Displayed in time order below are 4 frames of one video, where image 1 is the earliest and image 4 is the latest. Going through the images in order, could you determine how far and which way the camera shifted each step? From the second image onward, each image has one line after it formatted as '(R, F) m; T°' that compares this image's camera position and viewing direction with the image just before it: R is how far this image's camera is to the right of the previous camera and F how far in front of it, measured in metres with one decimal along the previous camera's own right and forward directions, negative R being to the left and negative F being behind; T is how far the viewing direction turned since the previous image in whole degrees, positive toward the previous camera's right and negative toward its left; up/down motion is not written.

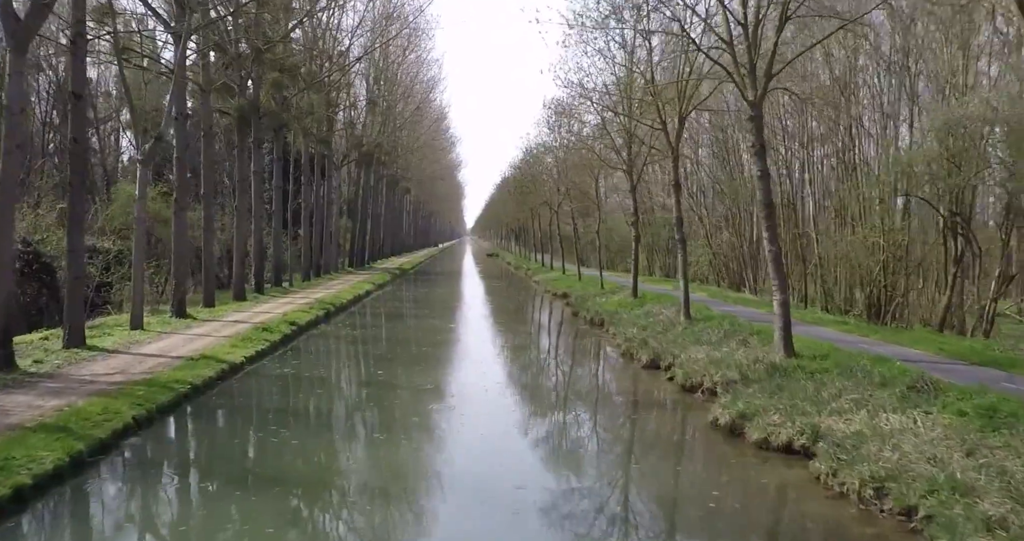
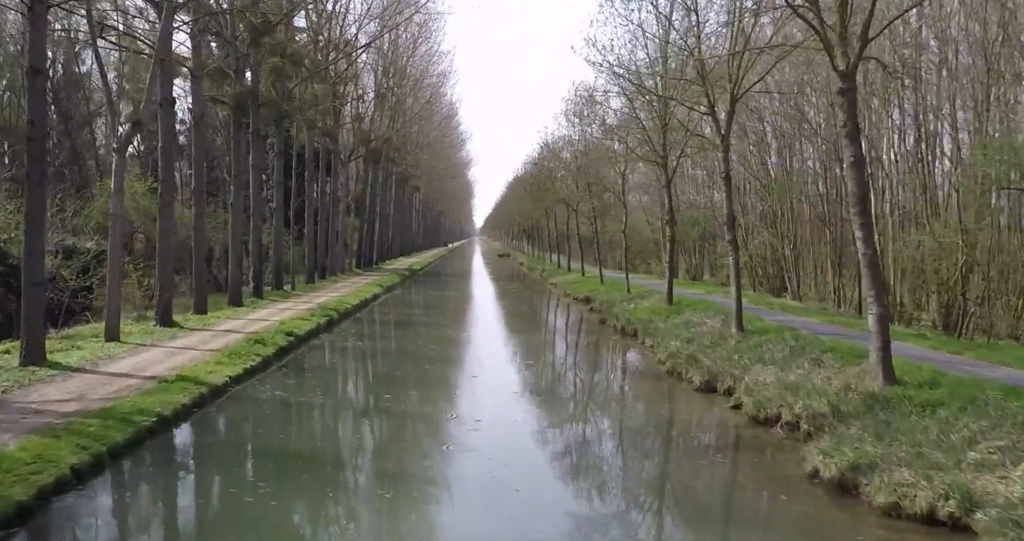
(-0.3, +1.8) m; -1°
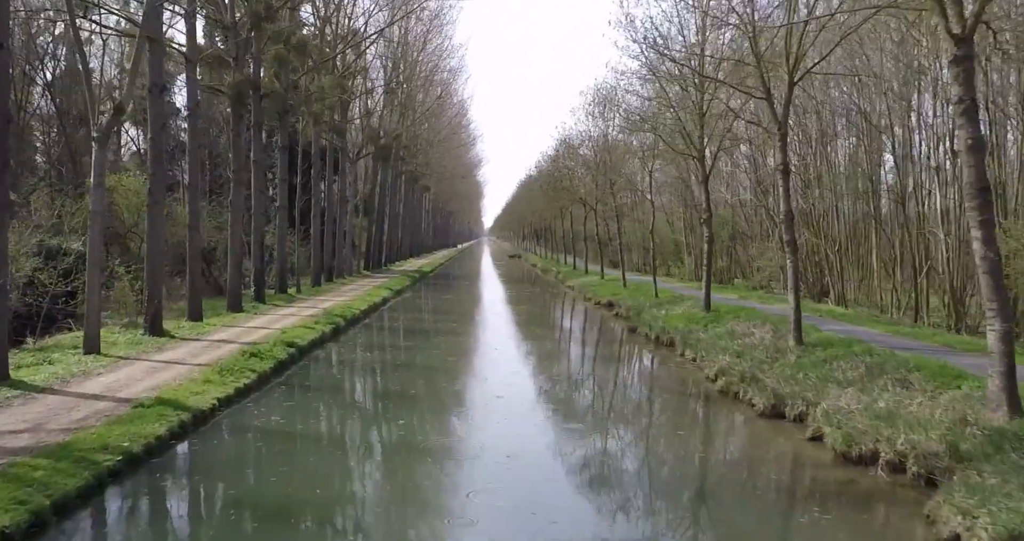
(-0.3, +1.5) m; -1°
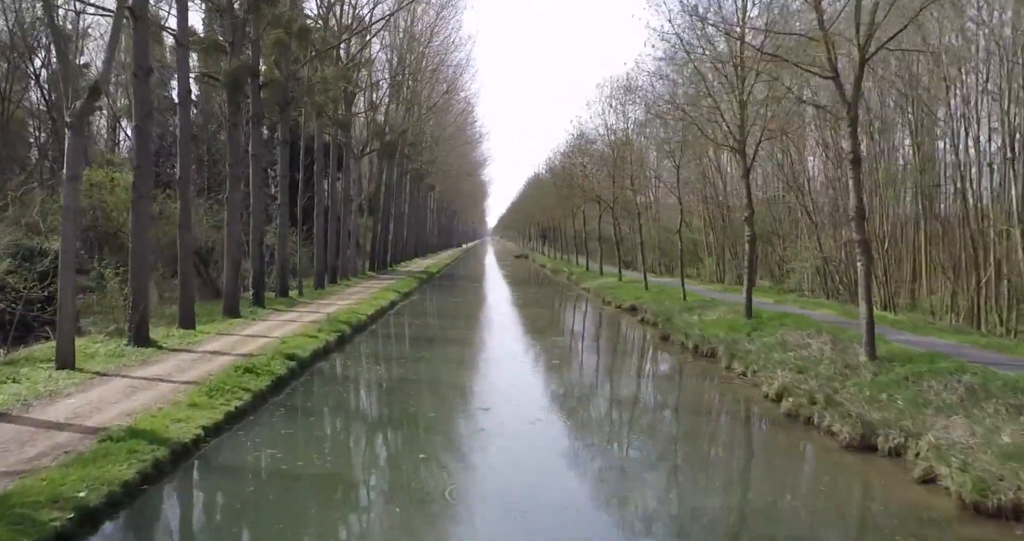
(-0.3, +1.4) m; 0°
